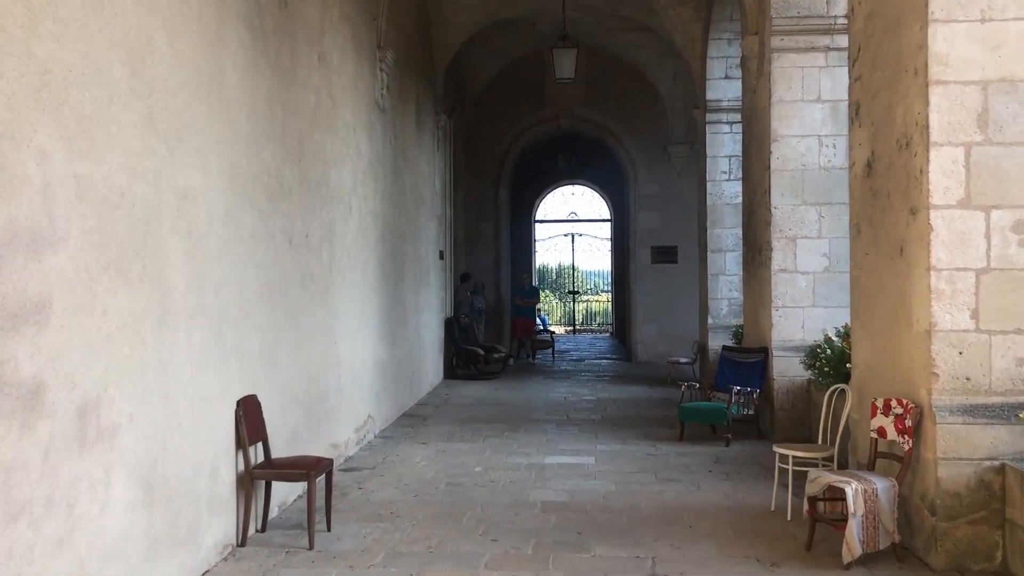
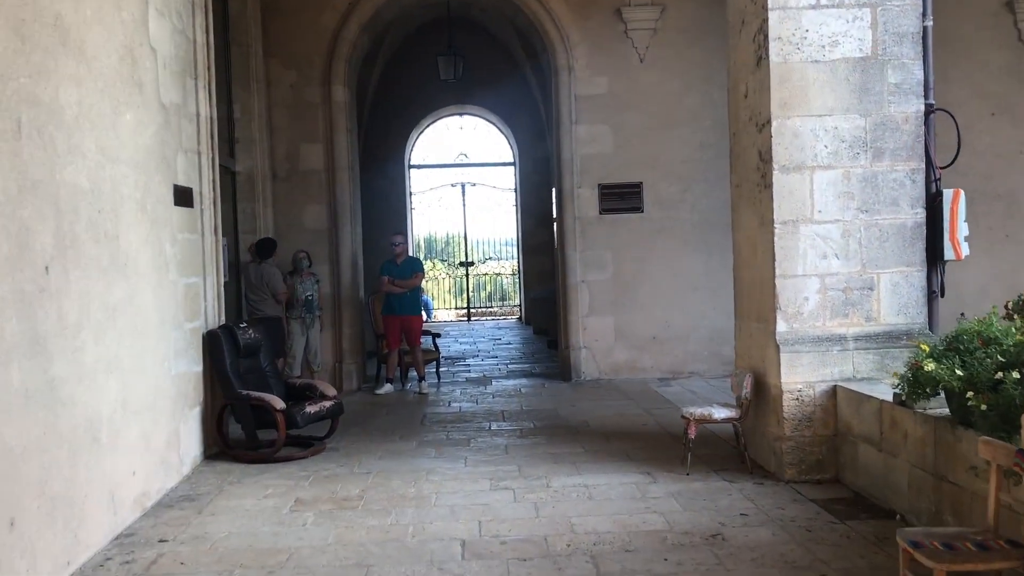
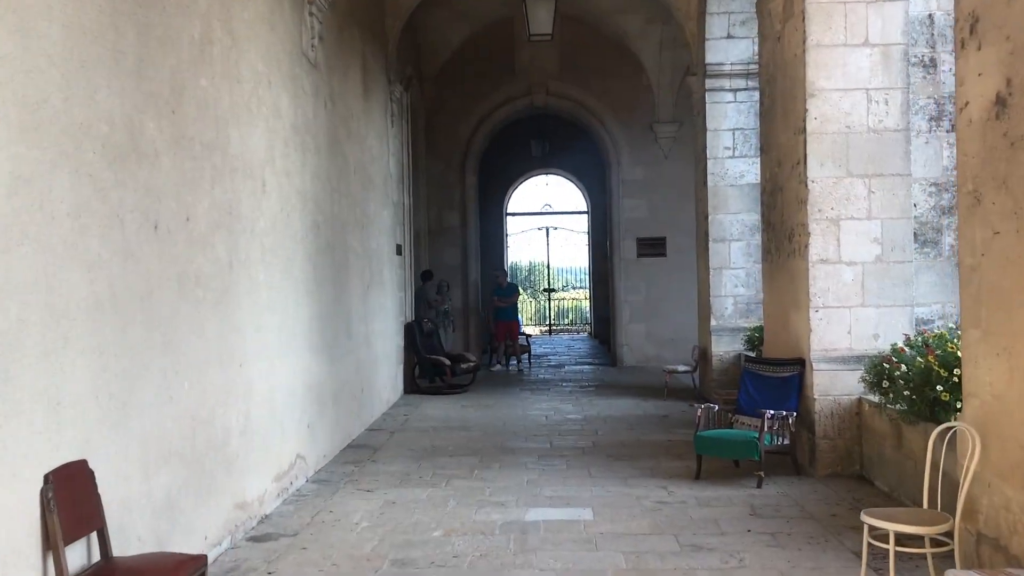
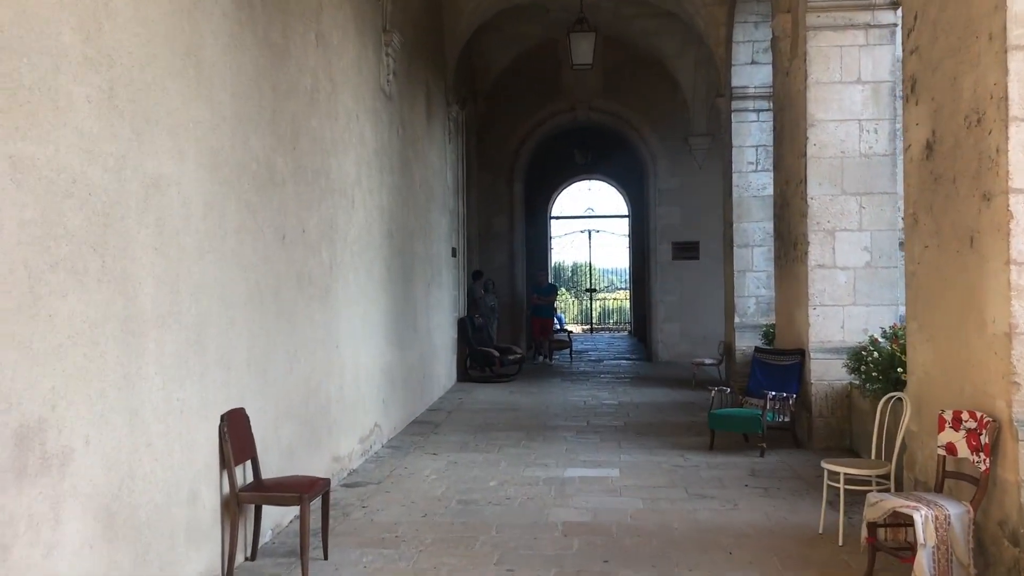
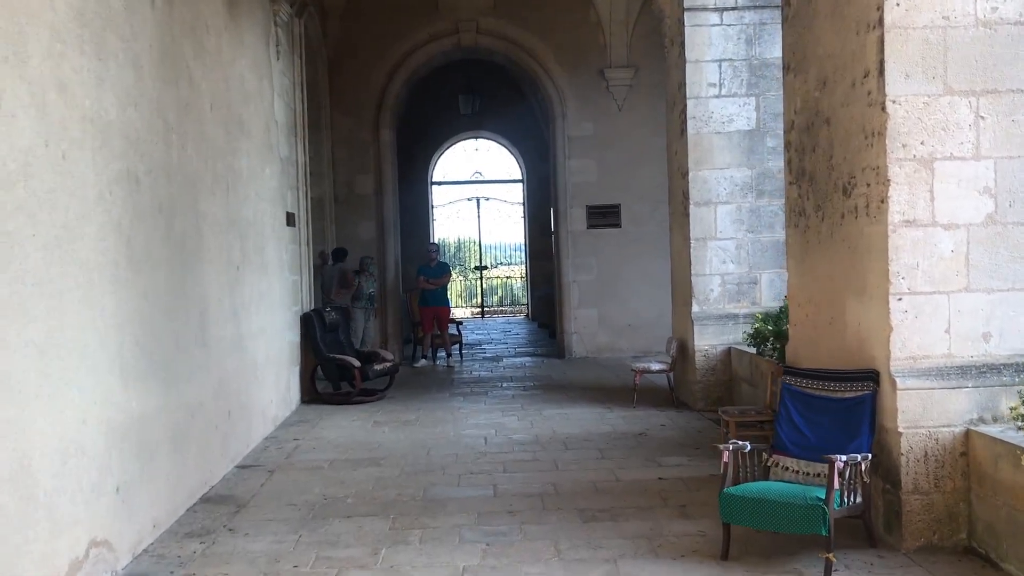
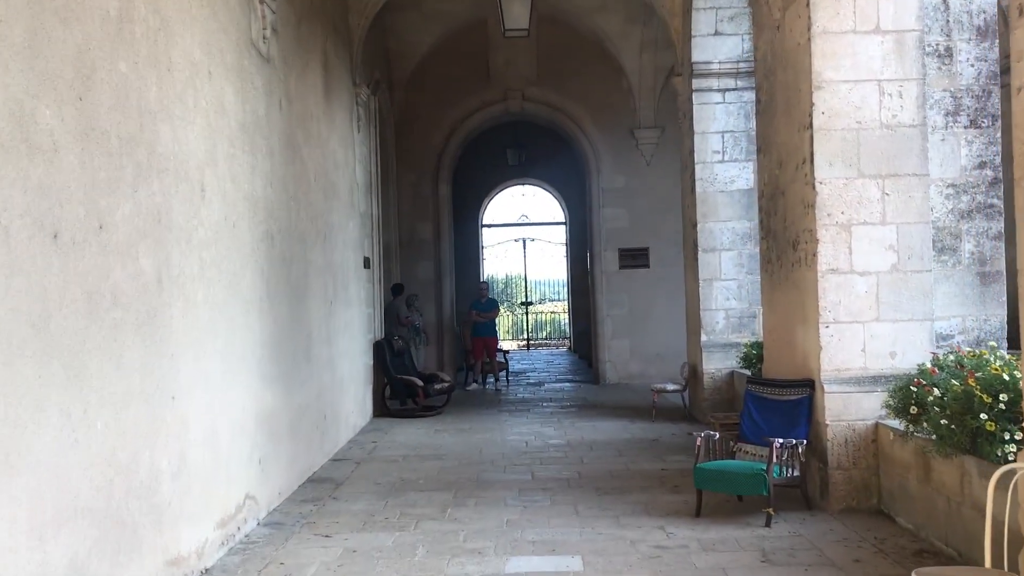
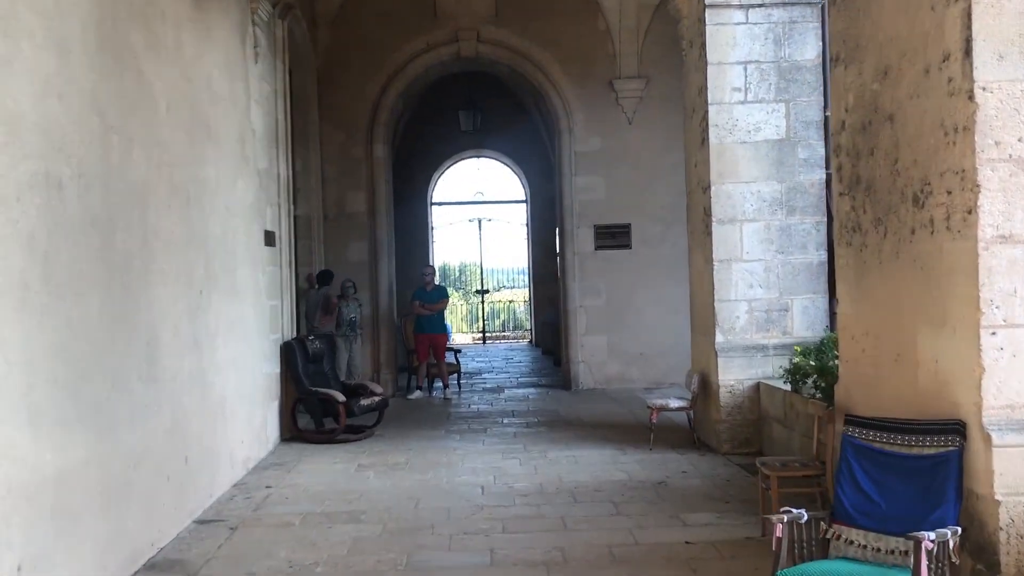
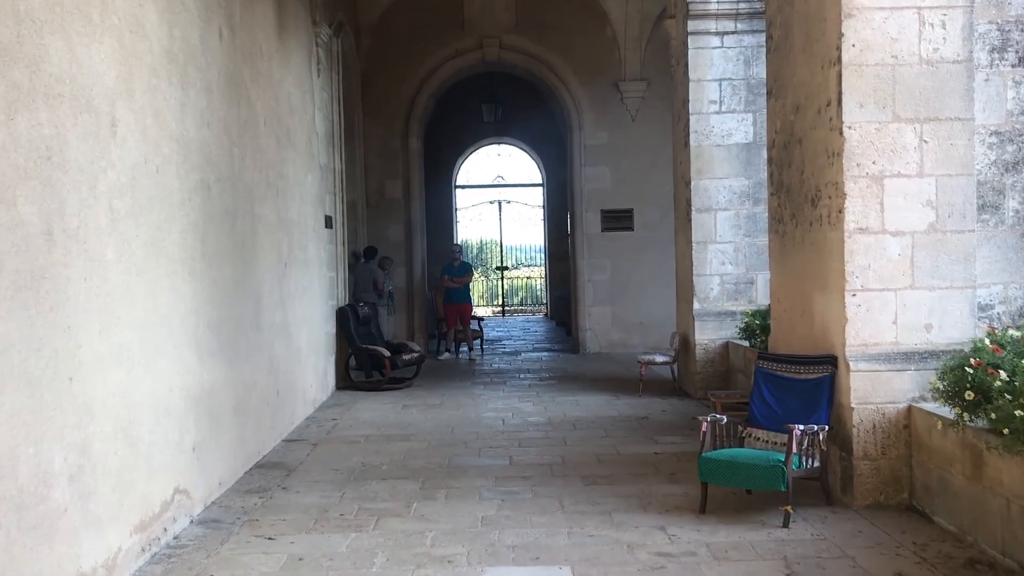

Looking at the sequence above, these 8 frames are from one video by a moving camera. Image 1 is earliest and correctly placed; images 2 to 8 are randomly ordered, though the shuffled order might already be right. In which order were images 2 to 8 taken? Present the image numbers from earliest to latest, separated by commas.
4, 3, 6, 8, 5, 7, 2
